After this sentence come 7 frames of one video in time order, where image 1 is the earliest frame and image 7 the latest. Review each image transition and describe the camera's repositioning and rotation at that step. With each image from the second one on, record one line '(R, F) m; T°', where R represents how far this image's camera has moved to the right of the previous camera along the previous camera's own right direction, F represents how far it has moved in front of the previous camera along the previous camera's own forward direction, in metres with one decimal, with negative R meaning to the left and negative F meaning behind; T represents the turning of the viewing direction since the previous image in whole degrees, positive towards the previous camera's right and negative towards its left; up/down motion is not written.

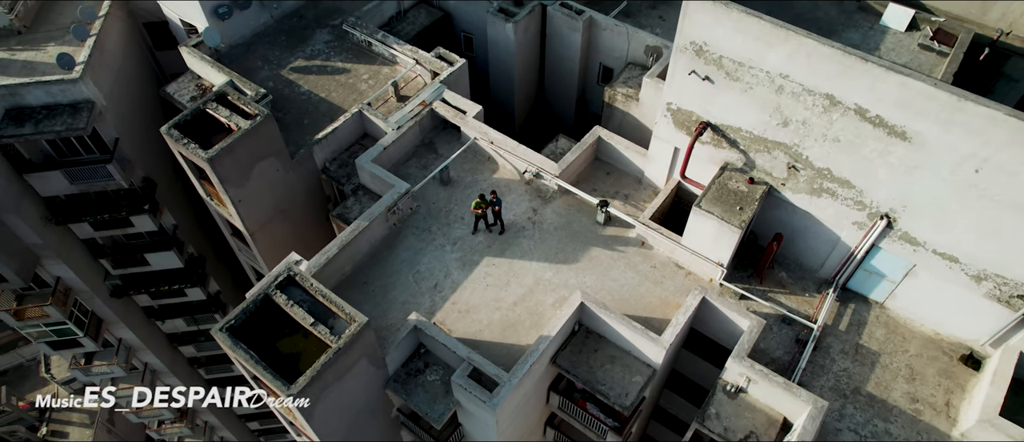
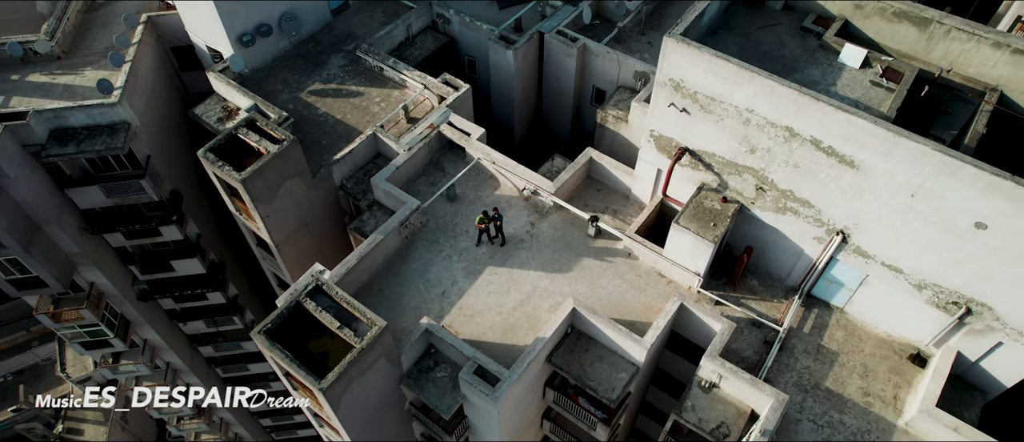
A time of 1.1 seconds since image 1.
(0.0, -2.4) m; 0°
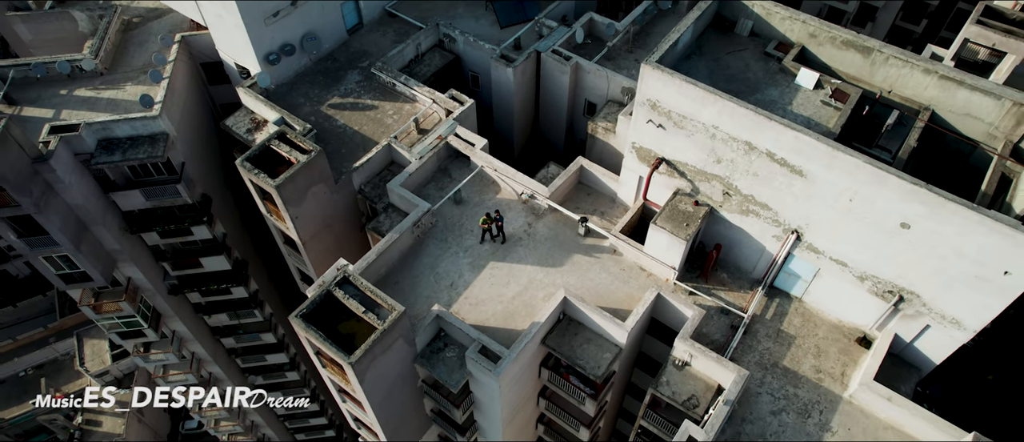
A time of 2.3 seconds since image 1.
(0.0, -3.1) m; 0°
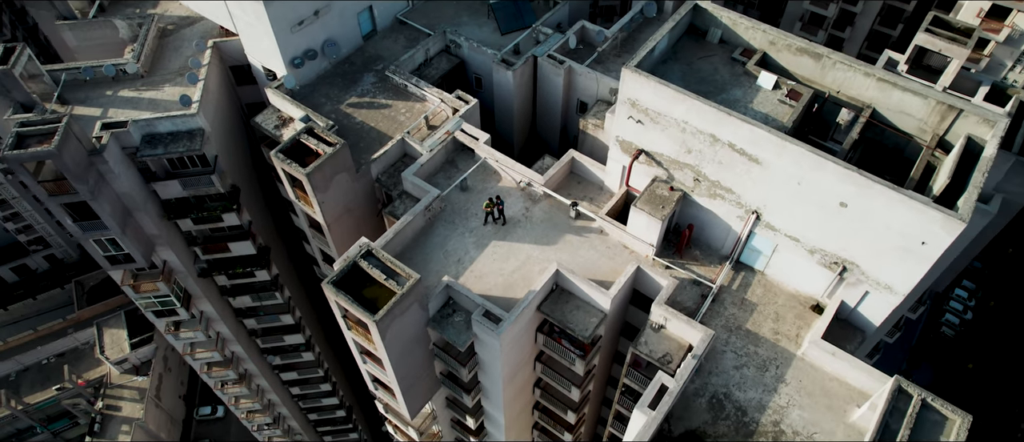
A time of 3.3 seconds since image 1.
(0.0, -3.7) m; 0°
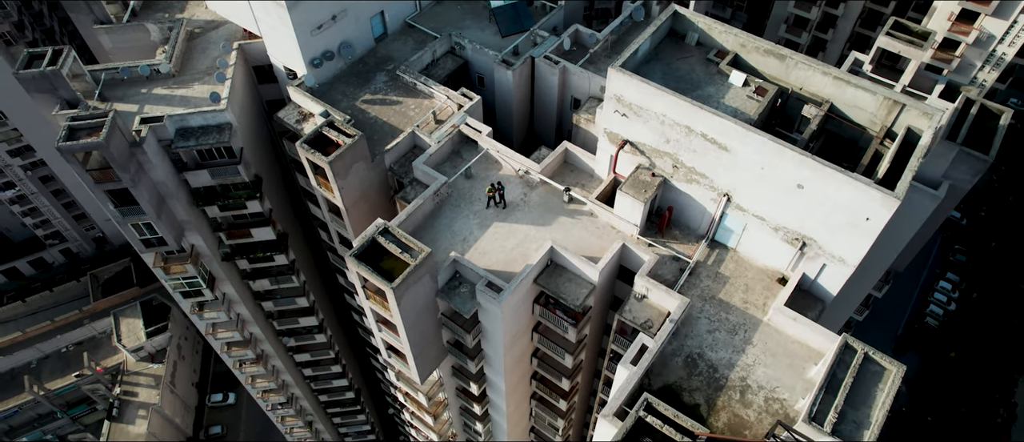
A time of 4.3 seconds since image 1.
(0.0, -3.5) m; 0°
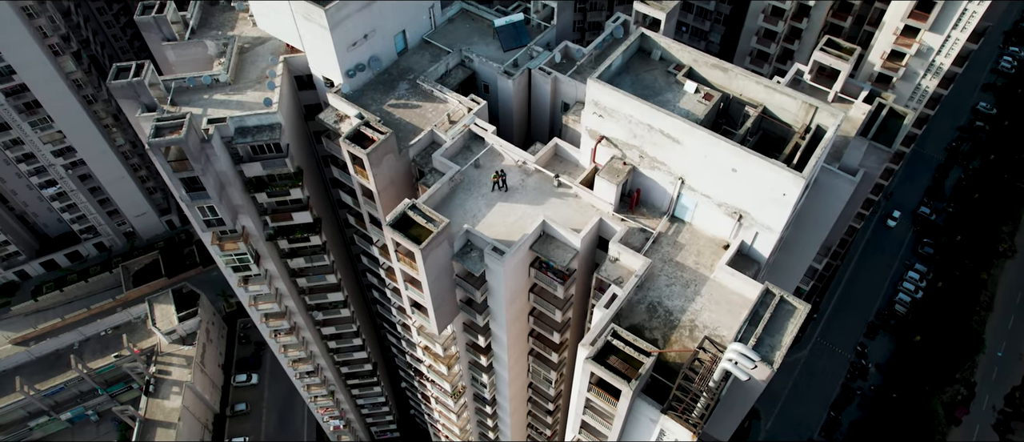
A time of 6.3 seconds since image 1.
(0.0, -8.0) m; 0°
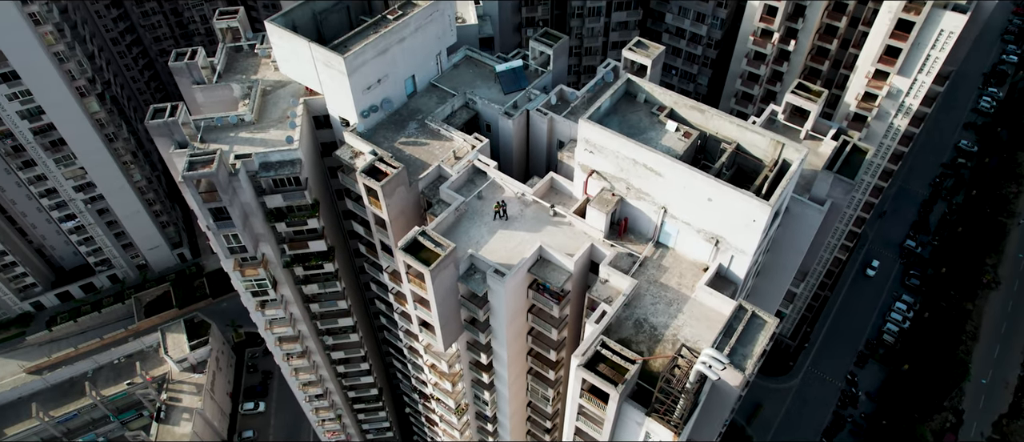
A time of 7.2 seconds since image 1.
(0.0, -4.1) m; 0°
